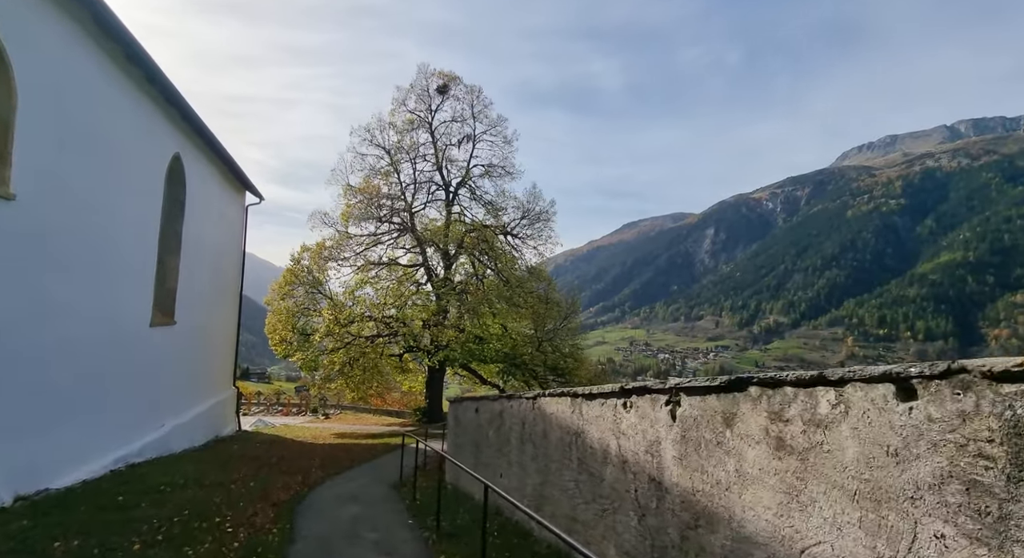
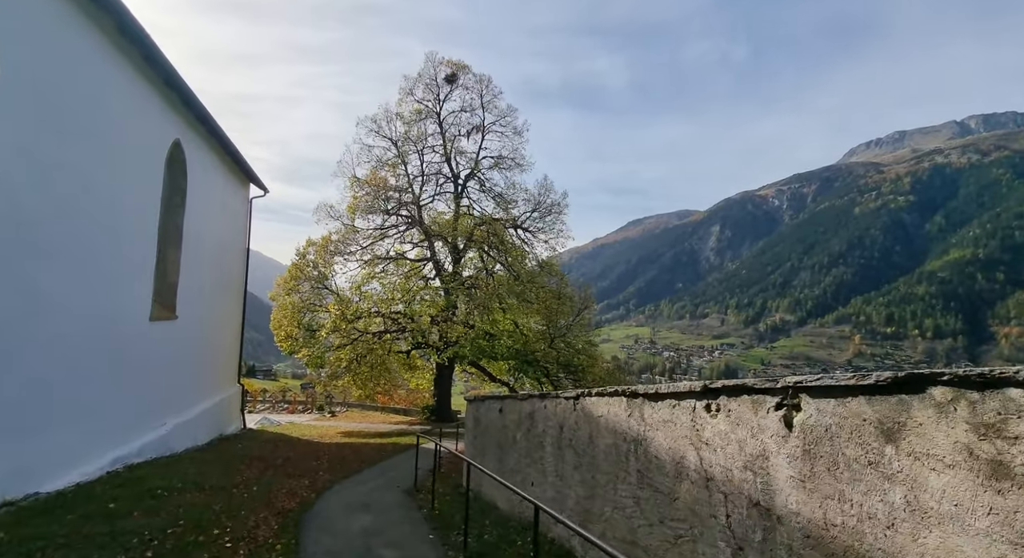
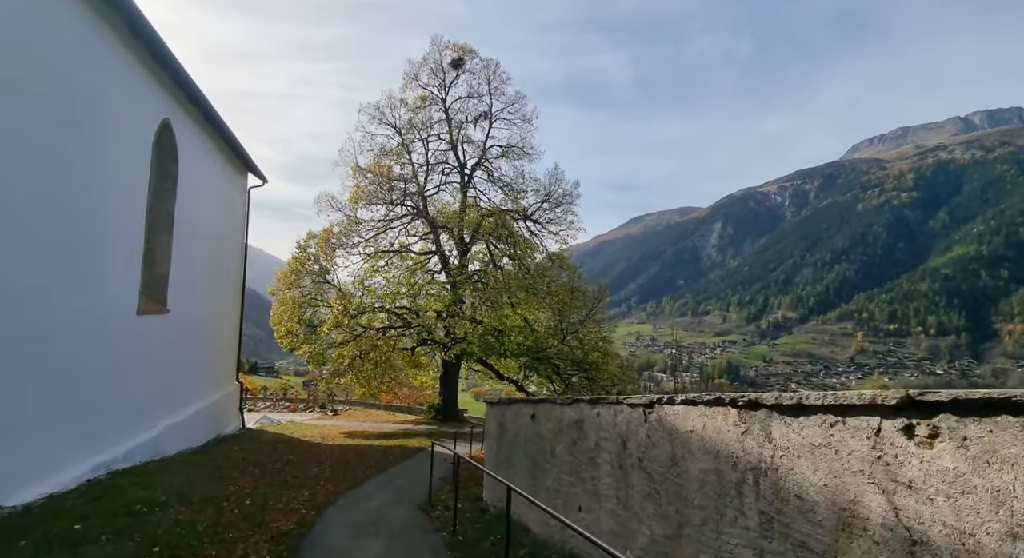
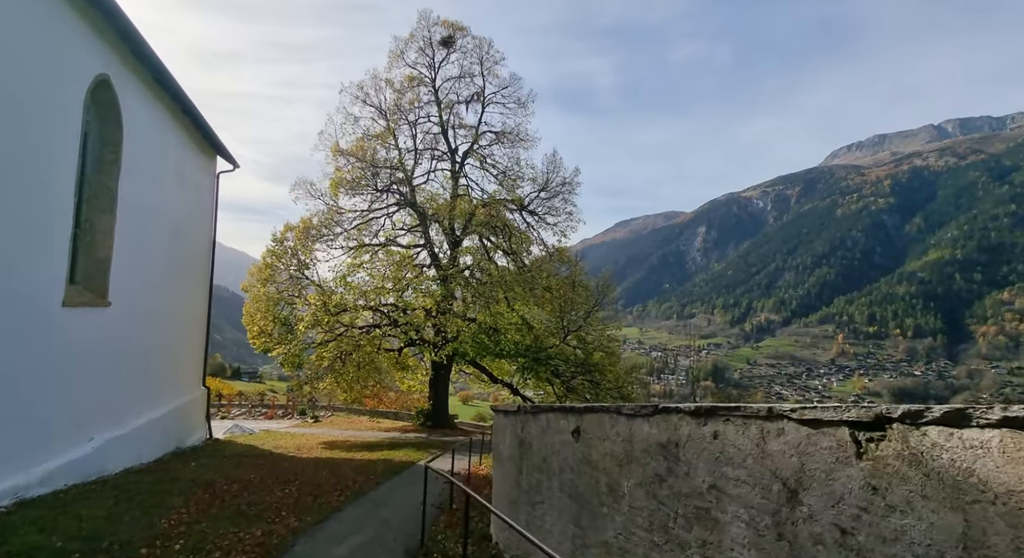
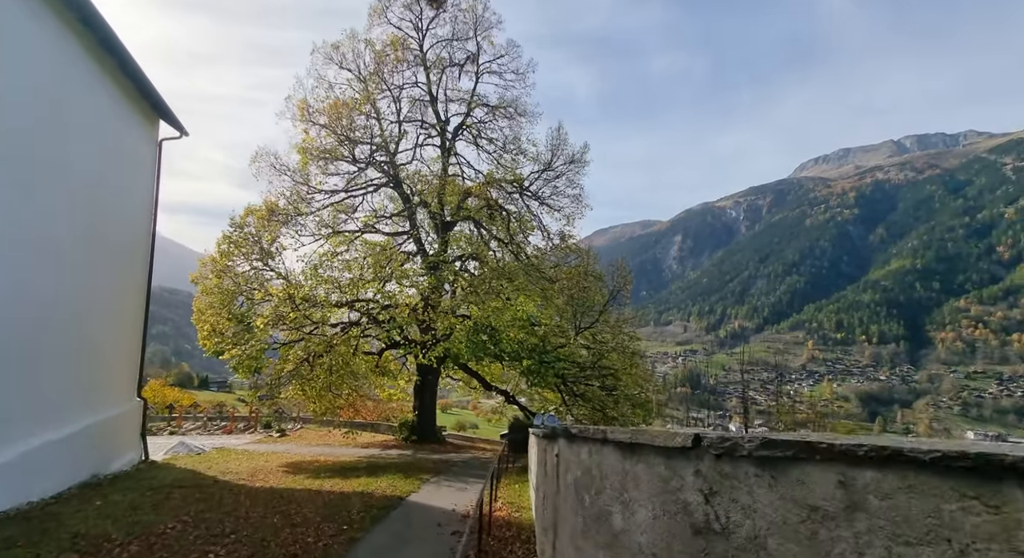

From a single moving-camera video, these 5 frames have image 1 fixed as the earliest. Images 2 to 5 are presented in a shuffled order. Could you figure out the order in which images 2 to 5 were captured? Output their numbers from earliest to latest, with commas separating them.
2, 3, 4, 5
